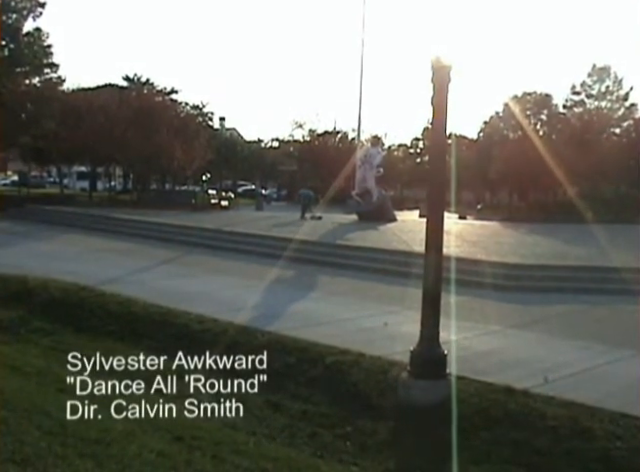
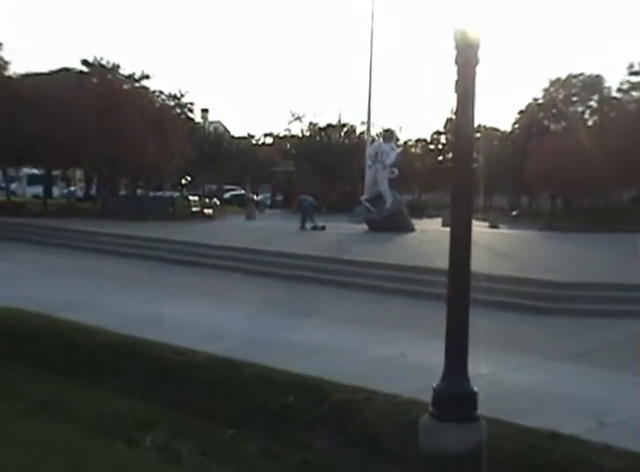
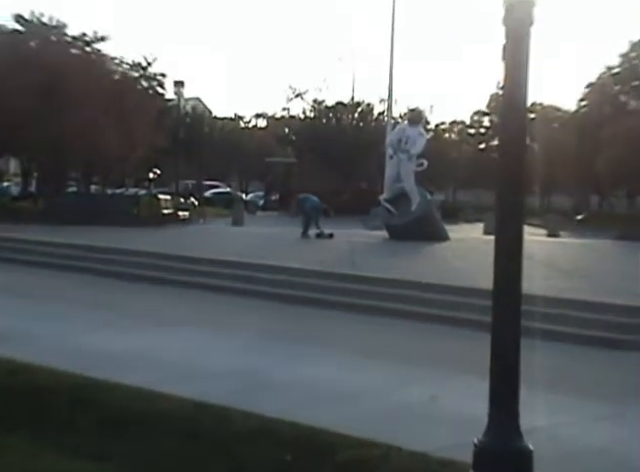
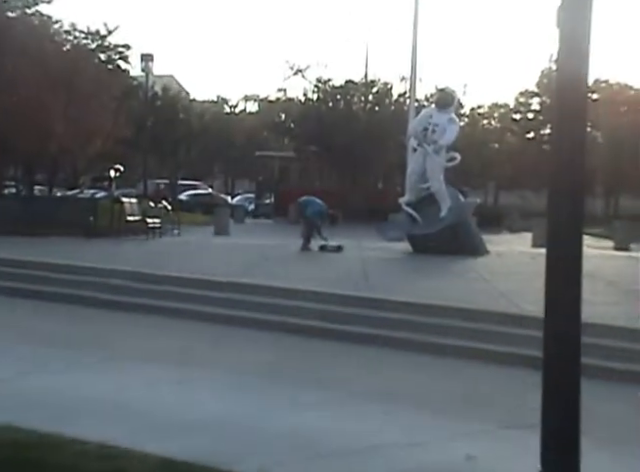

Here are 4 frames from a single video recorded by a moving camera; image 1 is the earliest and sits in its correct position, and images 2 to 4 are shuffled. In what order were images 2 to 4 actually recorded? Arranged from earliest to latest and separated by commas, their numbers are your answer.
2, 3, 4
